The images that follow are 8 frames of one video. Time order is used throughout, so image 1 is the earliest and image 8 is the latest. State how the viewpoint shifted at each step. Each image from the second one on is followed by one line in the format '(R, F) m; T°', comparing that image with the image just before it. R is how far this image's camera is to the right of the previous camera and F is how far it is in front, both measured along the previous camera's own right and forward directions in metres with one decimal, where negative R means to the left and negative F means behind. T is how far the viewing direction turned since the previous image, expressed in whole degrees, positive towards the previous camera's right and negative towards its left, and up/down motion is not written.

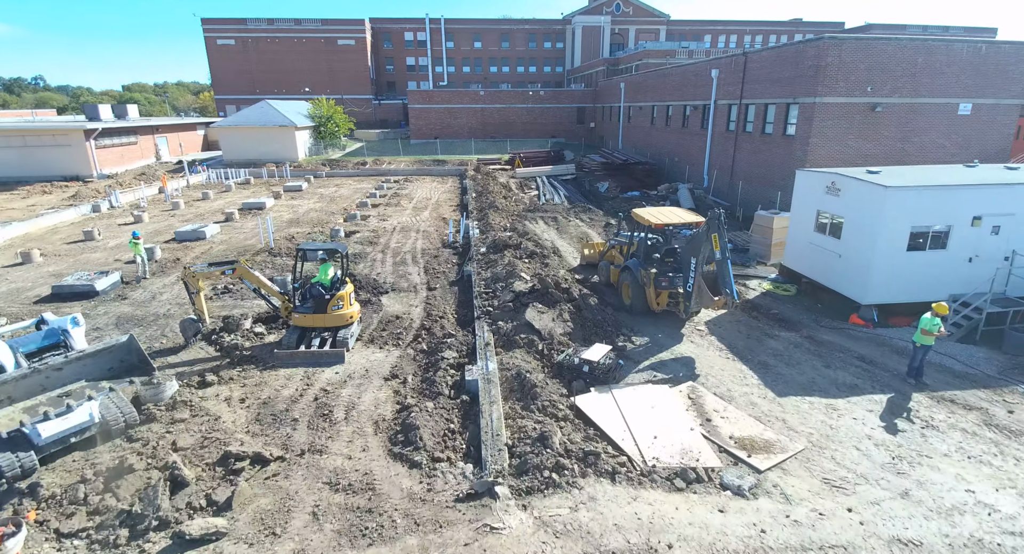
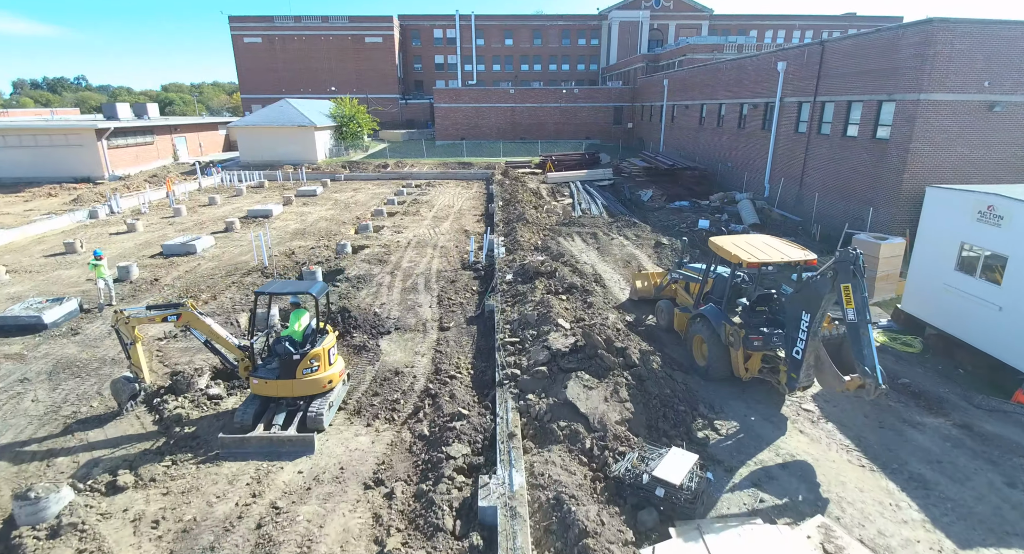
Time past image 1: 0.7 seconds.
(-0.1, +2.8) m; -3°
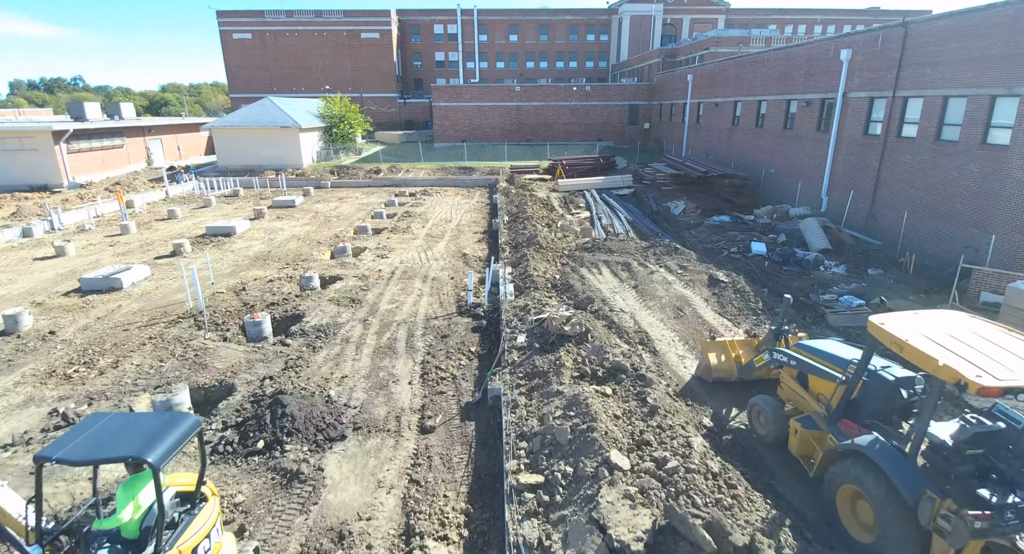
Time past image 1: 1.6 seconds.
(-0.2, +3.6) m; 0°
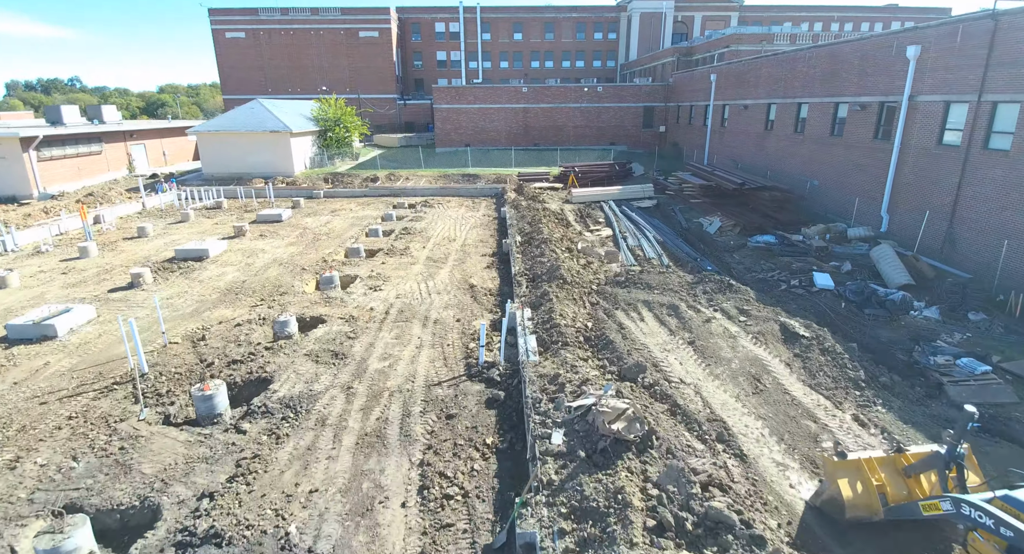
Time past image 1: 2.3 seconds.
(-0.4, +2.5) m; 0°
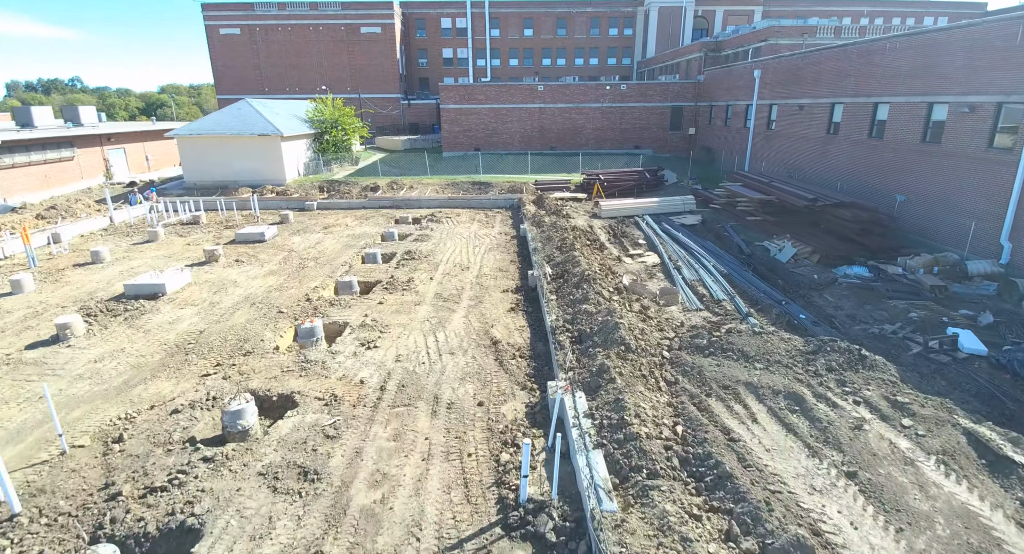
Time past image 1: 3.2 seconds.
(-0.6, +3.3) m; 0°
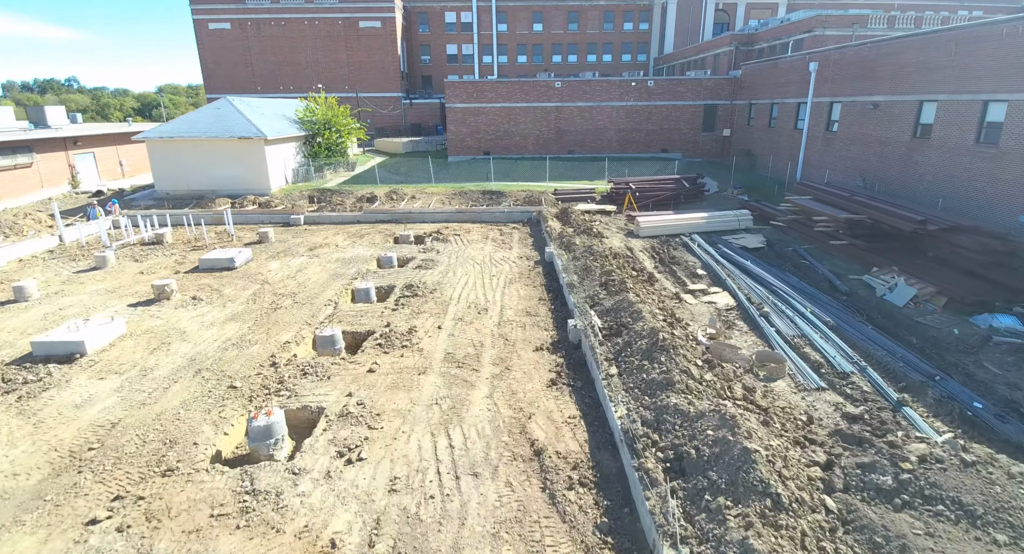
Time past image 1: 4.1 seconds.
(-0.6, +3.4) m; 0°
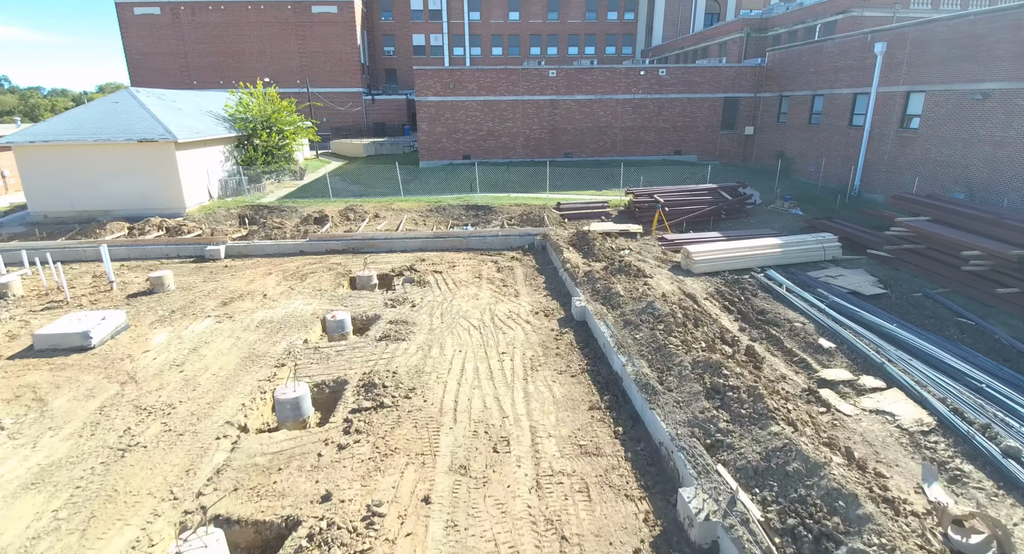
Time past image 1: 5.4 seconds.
(-0.9, +5.2) m; +3°
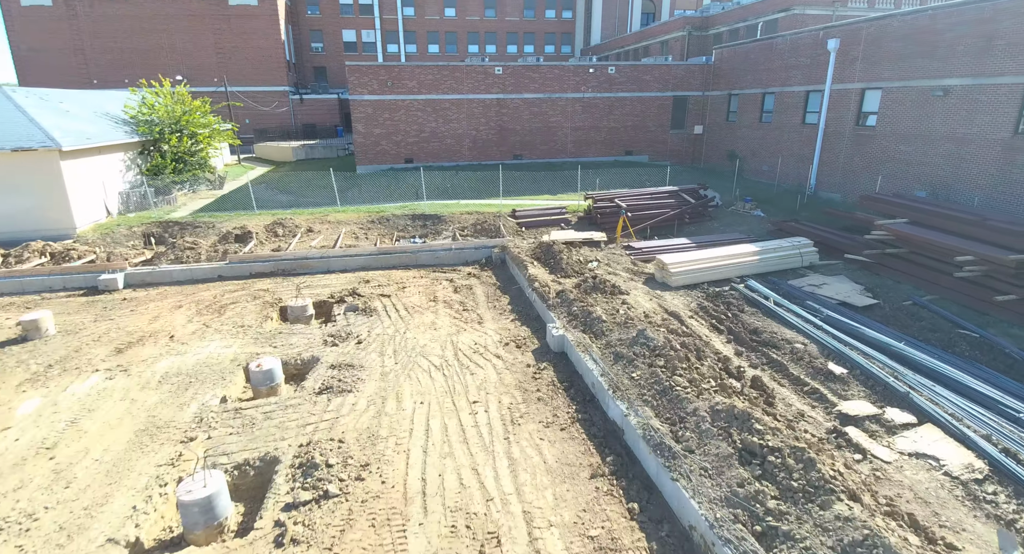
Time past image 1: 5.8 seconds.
(-0.4, +1.6) m; +6°
